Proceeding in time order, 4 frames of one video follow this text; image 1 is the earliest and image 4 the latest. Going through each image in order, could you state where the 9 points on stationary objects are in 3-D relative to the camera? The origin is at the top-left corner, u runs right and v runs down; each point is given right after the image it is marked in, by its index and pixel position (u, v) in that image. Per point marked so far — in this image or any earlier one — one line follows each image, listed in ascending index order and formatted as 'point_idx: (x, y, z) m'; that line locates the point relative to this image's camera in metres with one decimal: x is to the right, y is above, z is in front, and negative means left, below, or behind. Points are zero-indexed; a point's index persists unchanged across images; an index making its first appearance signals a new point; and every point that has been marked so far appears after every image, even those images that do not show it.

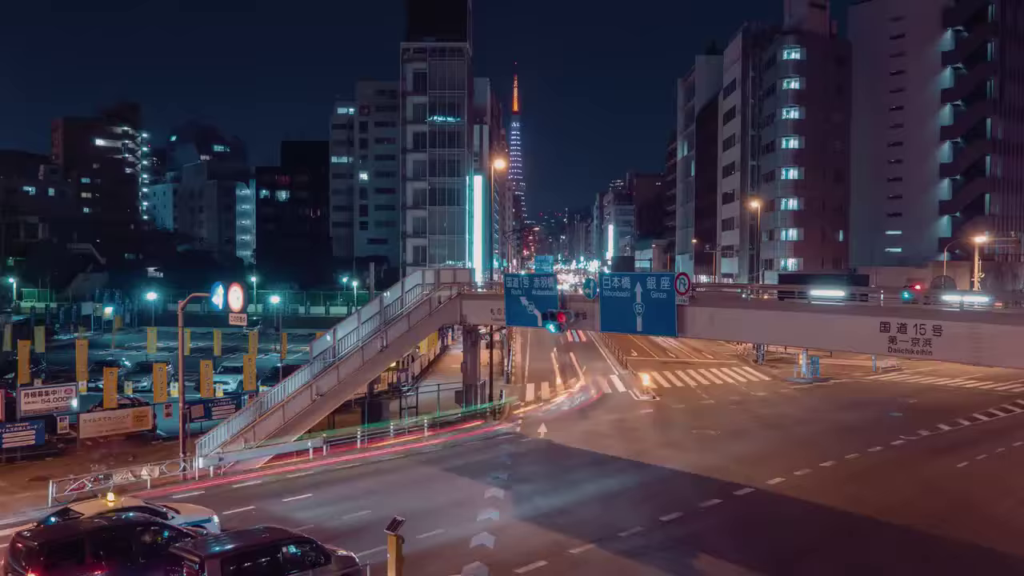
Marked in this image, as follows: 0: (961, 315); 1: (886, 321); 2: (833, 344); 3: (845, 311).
0: (+11.2, -0.7, +17.6) m
1: (+9.8, -0.9, +18.5) m
2: (+8.9, -1.6, +19.6) m
3: (+9.2, -0.6, +19.4) m
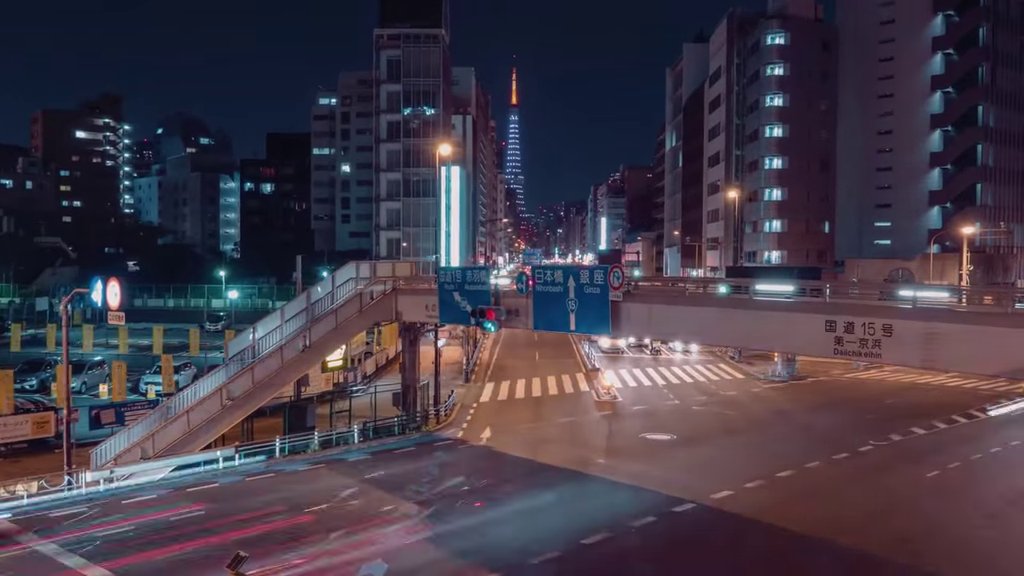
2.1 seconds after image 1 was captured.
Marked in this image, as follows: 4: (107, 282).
0: (+8.8, -0.5, +15.4) m
1: (+7.4, -0.7, +16.3) m
2: (+6.5, -1.4, +17.4) m
3: (+6.8, -0.5, +17.2) m
4: (-11.4, +0.2, +19.9) m
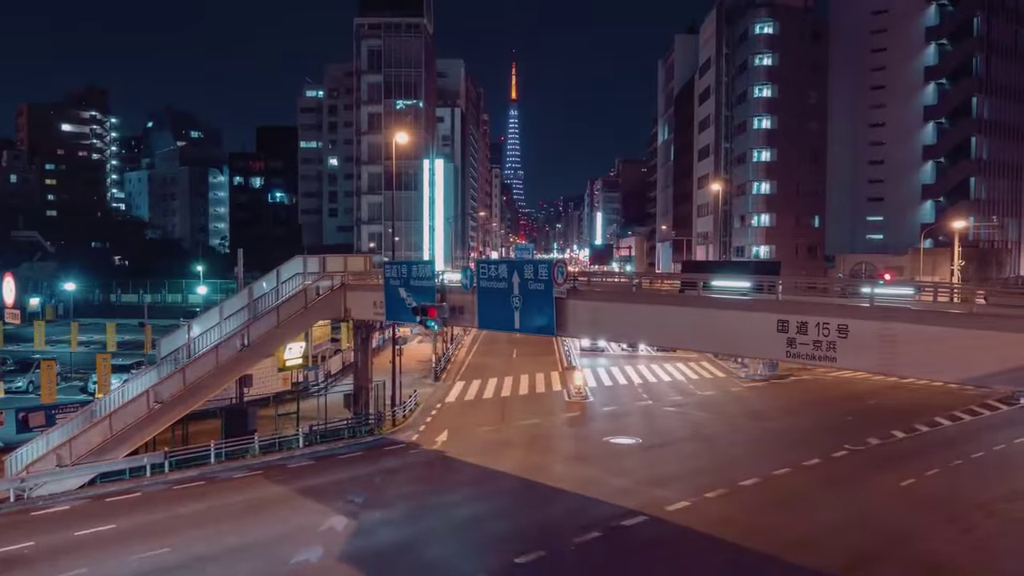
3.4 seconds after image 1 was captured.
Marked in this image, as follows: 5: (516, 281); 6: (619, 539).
0: (+7.1, -0.5, +13.9) m
1: (+5.7, -0.6, +14.8) m
2: (+4.8, -1.4, +15.9) m
3: (+5.1, -0.4, +15.7) m
4: (-13.1, +0.3, +18.4) m
5: (+0.1, +0.2, +19.6) m
6: (+2.6, -6.2, +17.3) m
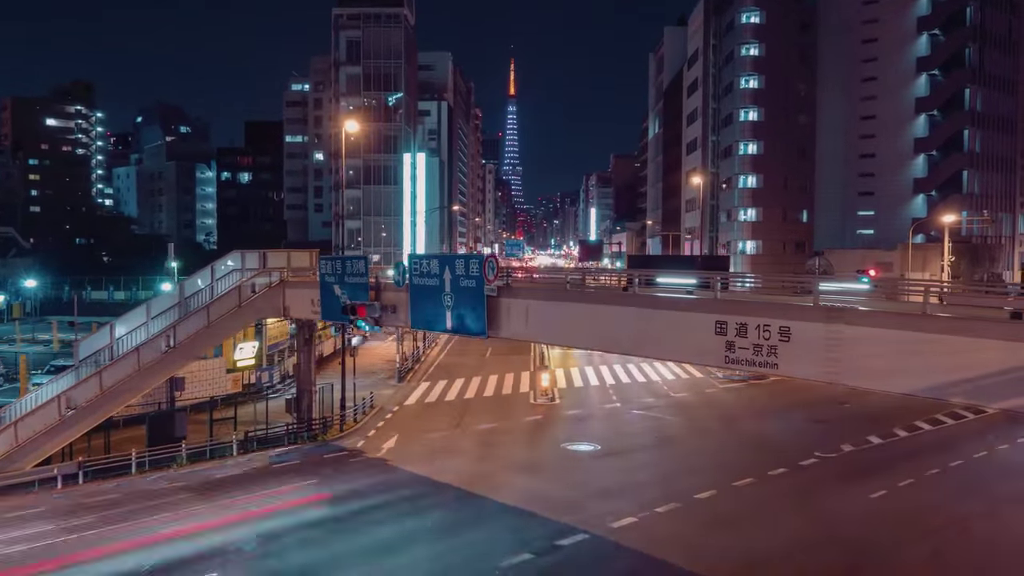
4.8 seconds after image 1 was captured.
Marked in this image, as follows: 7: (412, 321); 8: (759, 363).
0: (+5.4, -0.4, +12.3) m
1: (+4.0, -0.6, +13.2) m
2: (+3.1, -1.3, +14.3) m
3: (+3.4, -0.3, +14.1) m
4: (-14.8, +0.3, +16.8) m
5: (-1.6, +0.3, +18.0) m
6: (+0.9, -6.1, +15.7) m
7: (-2.7, -1.0, +19.2) m
8: (+4.5, -1.4, +12.8) m
